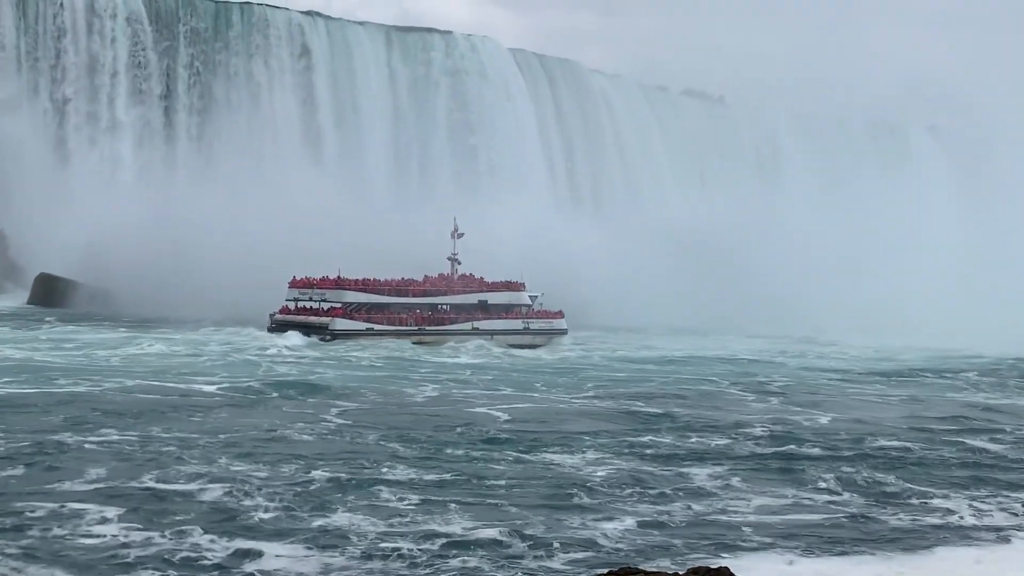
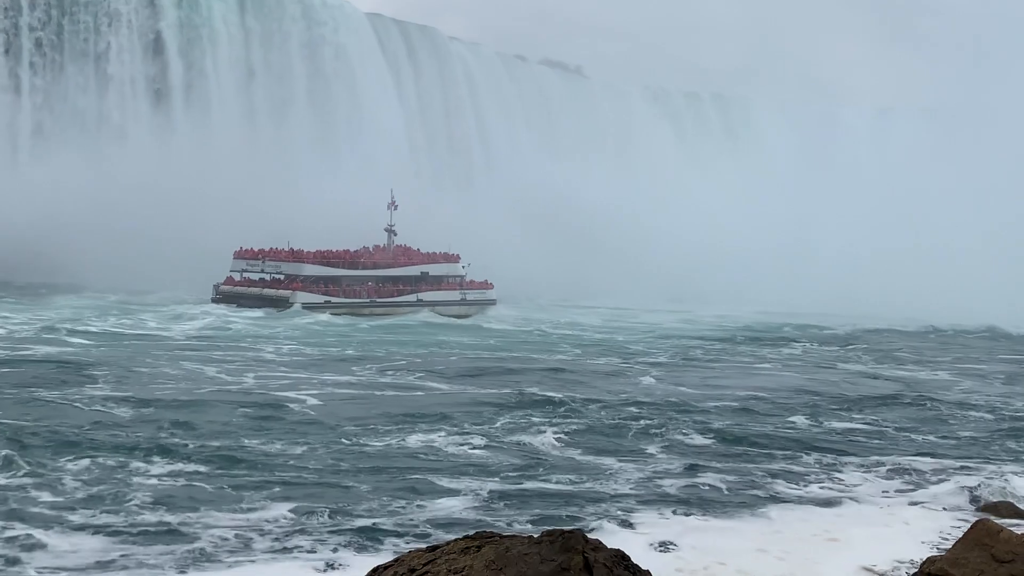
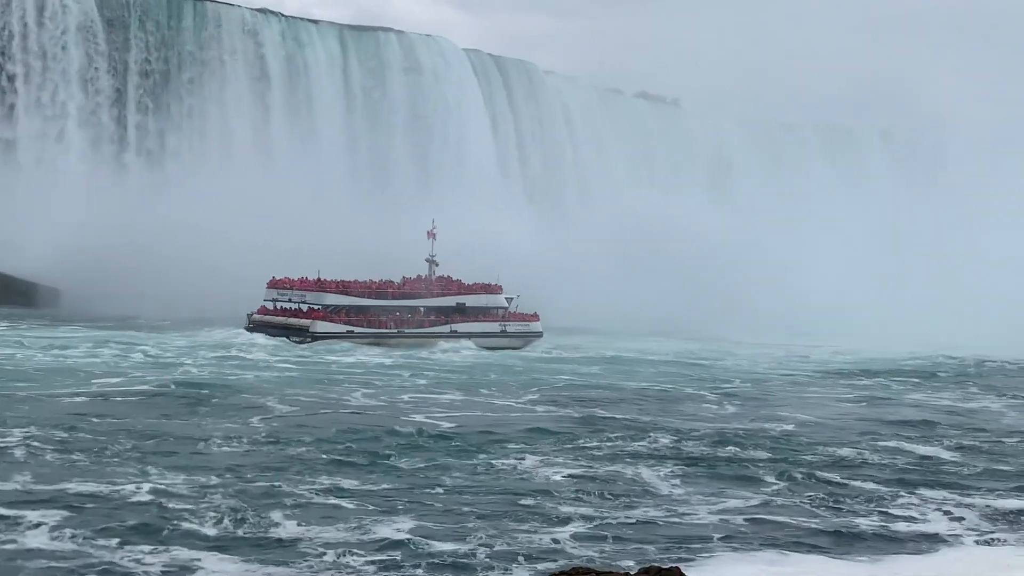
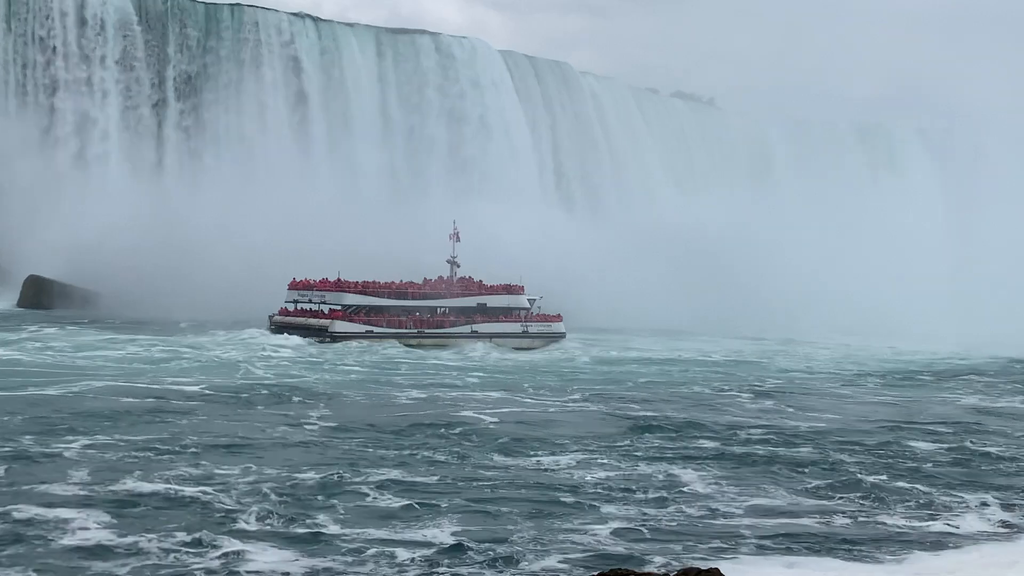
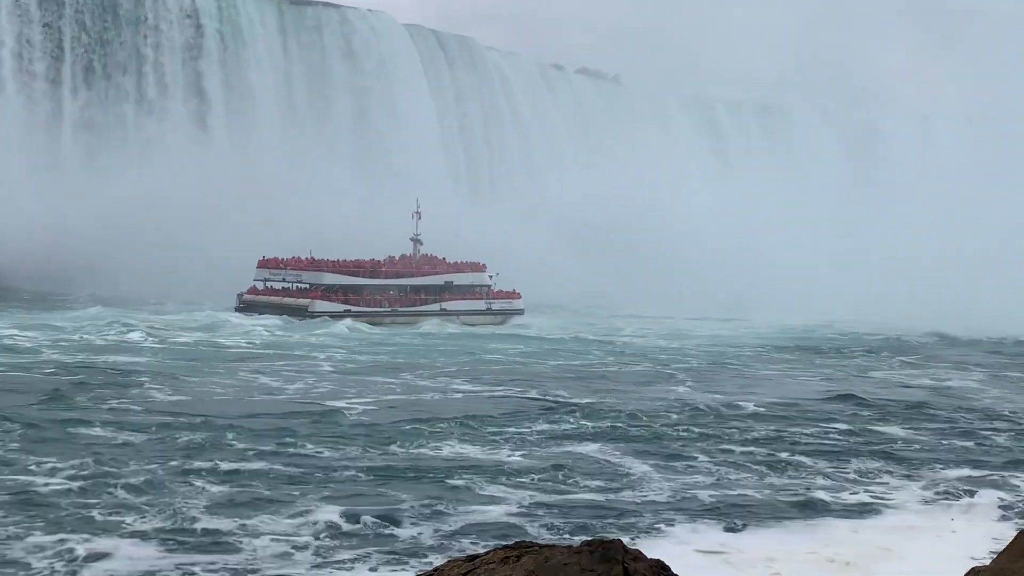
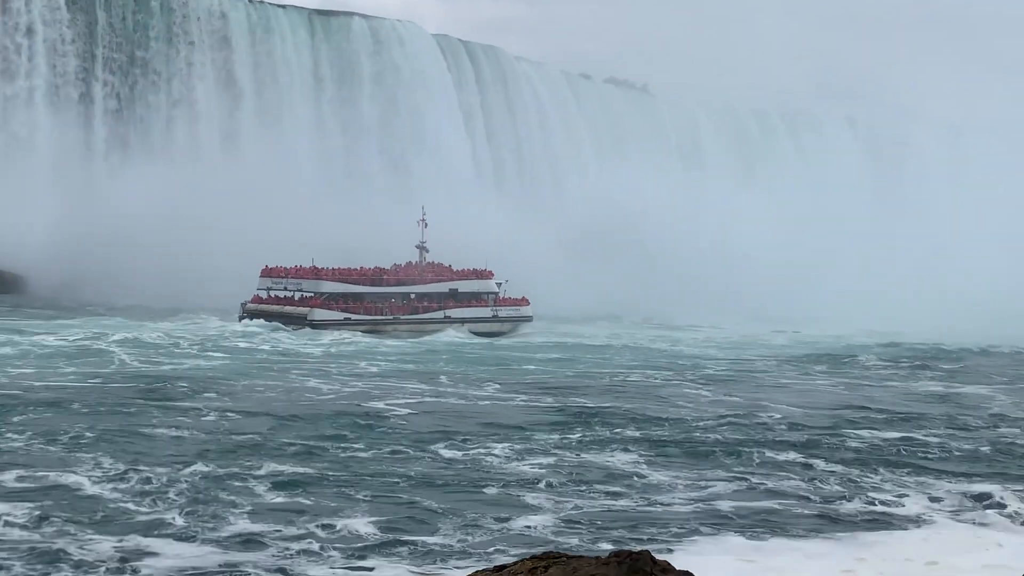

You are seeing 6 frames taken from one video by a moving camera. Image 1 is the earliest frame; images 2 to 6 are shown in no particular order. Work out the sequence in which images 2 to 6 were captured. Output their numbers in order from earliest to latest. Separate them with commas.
4, 3, 6, 5, 2
